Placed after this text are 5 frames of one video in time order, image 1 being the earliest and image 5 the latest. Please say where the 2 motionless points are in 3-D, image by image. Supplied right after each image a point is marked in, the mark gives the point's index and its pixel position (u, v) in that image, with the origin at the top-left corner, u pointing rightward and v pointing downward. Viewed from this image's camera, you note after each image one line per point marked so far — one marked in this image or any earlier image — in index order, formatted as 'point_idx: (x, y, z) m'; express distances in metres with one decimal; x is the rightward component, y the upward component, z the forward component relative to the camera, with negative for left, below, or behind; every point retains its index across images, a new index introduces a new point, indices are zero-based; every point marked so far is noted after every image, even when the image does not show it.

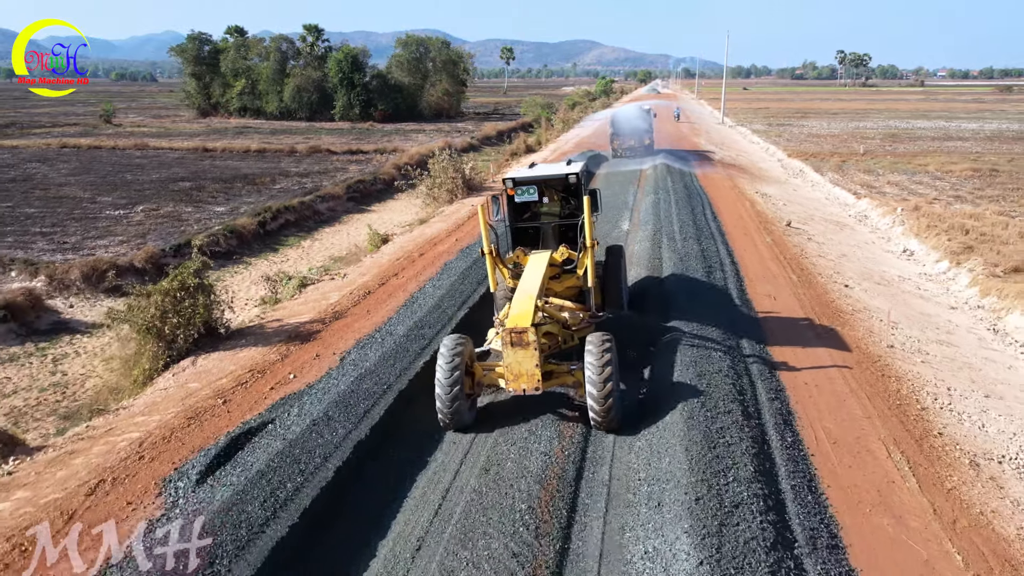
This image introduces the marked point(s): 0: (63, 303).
0: (-9.8, -0.3, +14.7) m
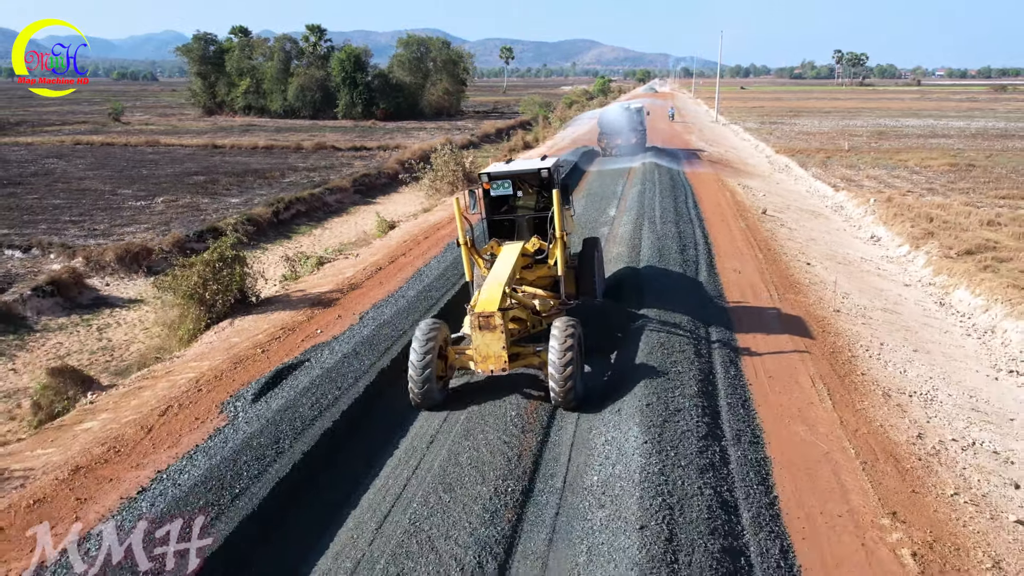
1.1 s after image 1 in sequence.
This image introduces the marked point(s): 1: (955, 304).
0: (-9.9, +0.2, +16.2) m
1: (+9.3, -0.3, +14.1) m
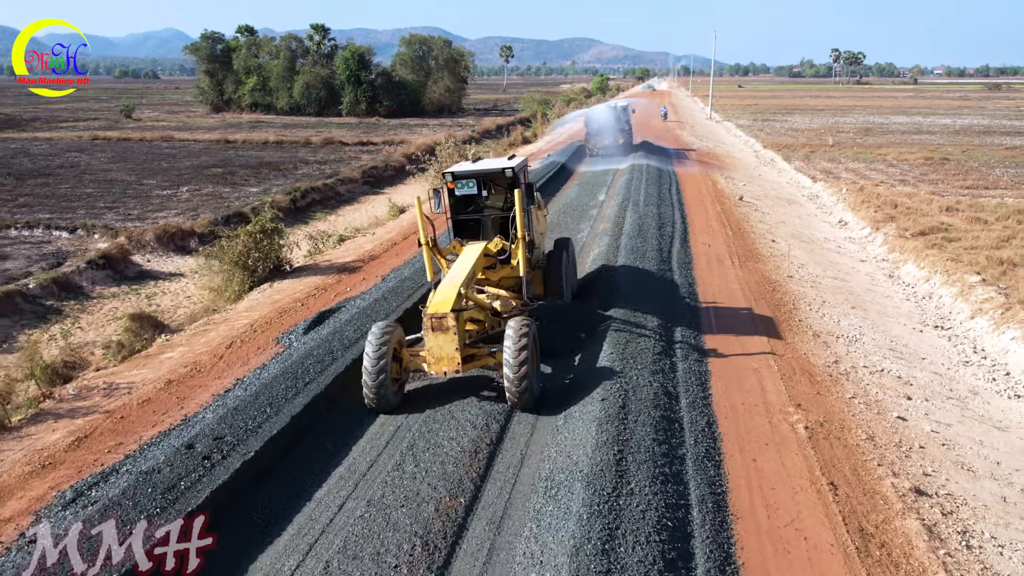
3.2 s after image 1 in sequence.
0: (-9.9, +0.8, +18.1) m
1: (+9.3, +0.3, +16.0) m
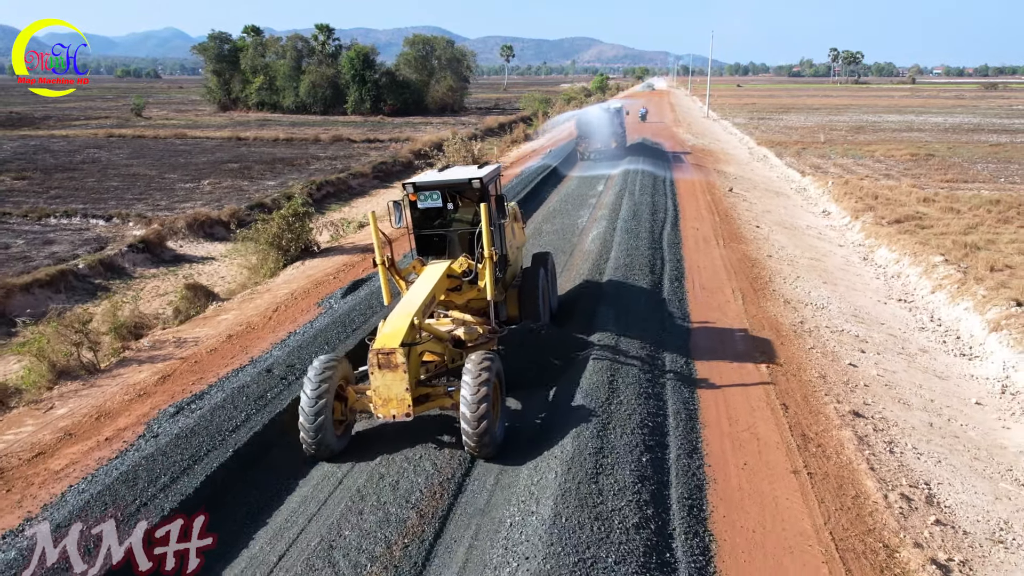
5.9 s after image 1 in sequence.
0: (-9.8, +1.3, +19.5) m
1: (+9.4, +0.8, +17.5) m
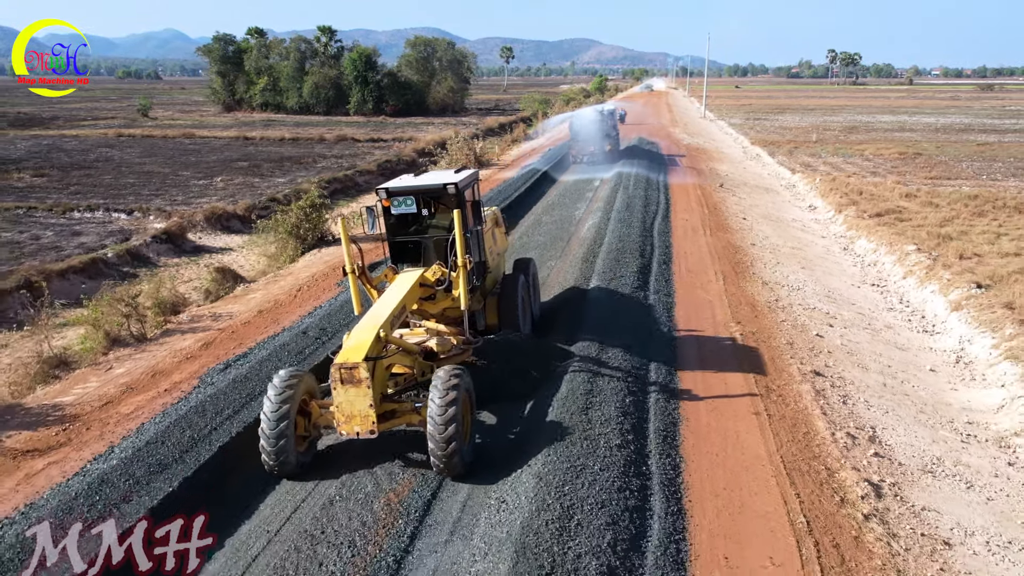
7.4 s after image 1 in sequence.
0: (-9.7, +1.6, +20.7) m
1: (+9.5, +1.1, +18.6) m
